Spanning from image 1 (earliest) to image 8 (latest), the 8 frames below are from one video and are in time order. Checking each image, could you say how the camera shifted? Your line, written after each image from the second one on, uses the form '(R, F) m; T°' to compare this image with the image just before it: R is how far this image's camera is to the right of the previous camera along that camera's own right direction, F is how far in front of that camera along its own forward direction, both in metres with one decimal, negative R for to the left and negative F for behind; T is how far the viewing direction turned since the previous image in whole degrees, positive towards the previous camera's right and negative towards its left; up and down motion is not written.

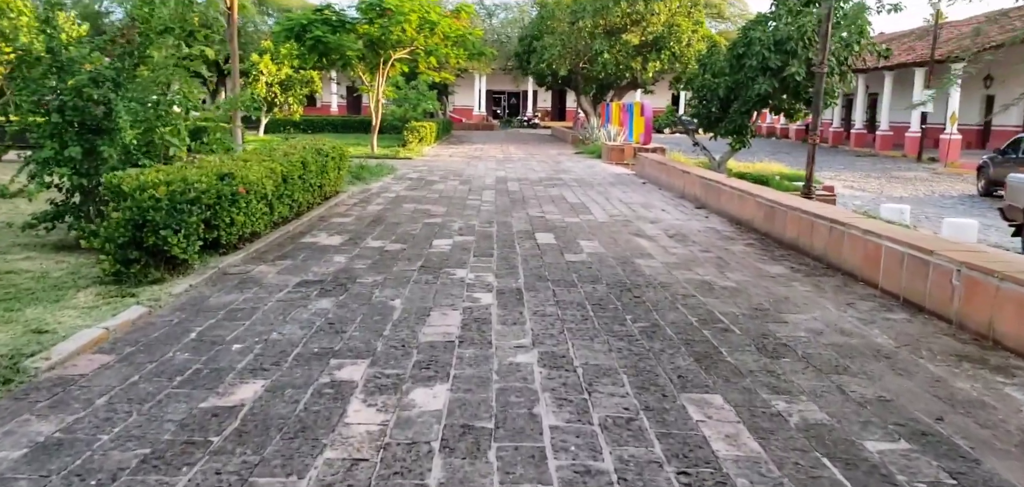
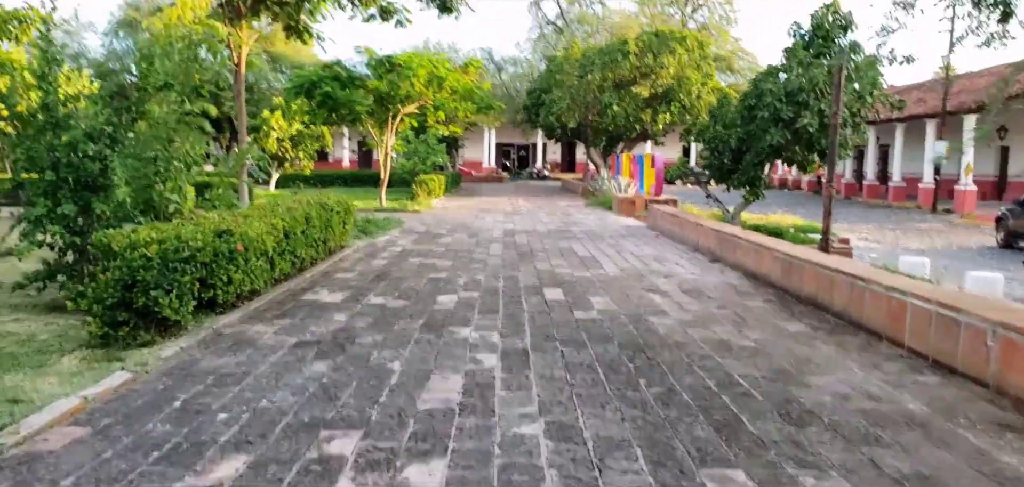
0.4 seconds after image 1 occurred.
(0.0, +0.2) m; -1°
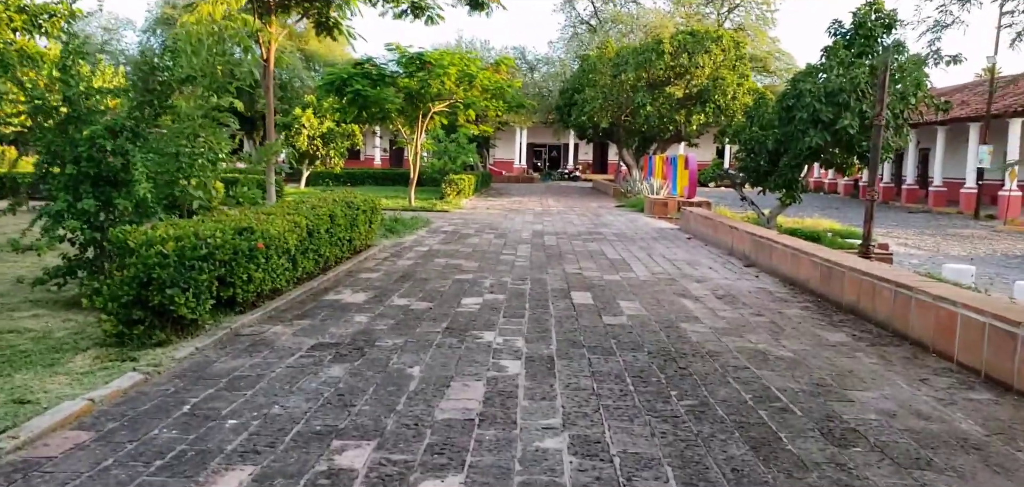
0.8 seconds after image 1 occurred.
(0.0, +0.2) m; -2°
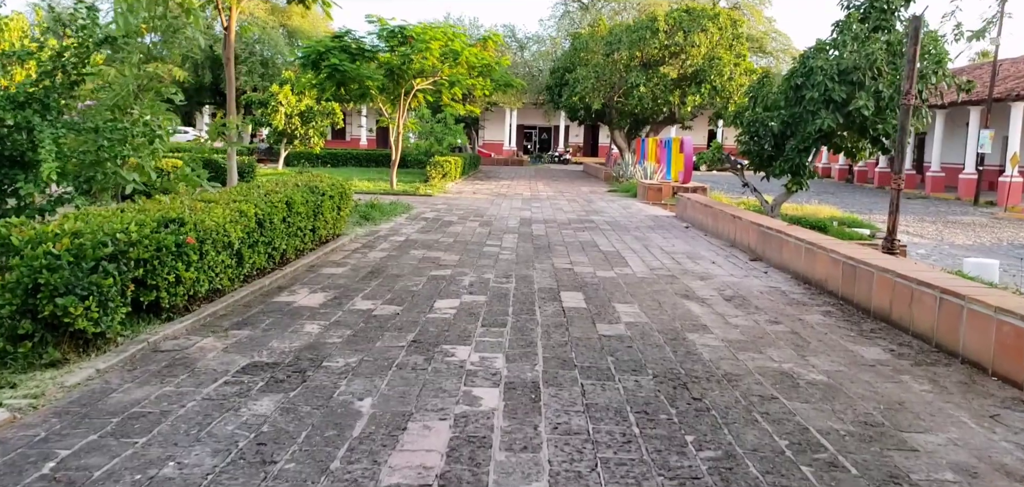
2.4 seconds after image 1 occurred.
(+0.1, +0.9) m; +1°
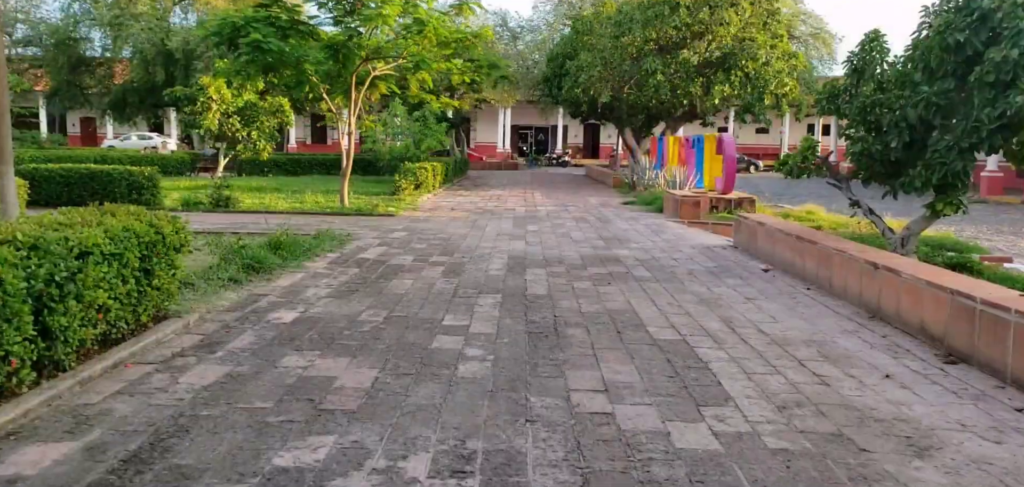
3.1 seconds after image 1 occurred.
(+0.1, +4.1) m; 0°
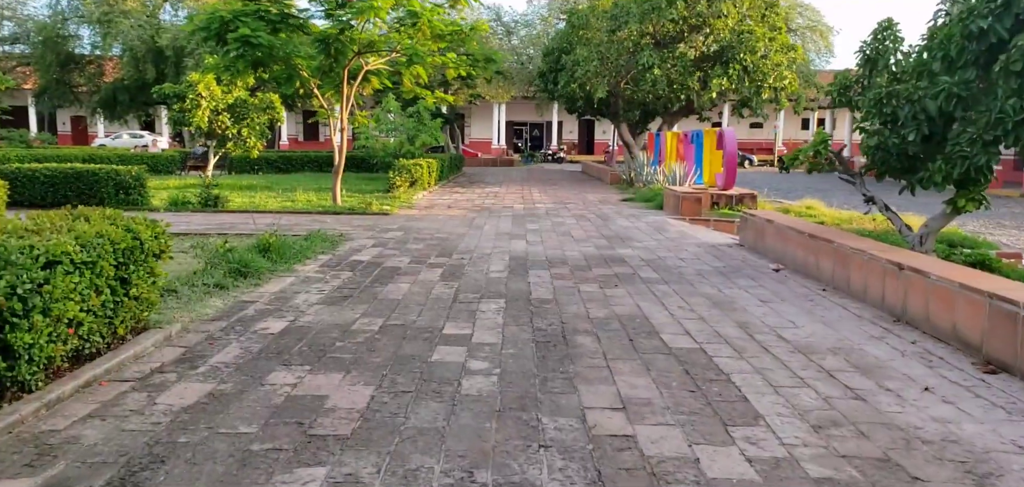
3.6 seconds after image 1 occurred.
(-0.1, +0.3) m; 0°
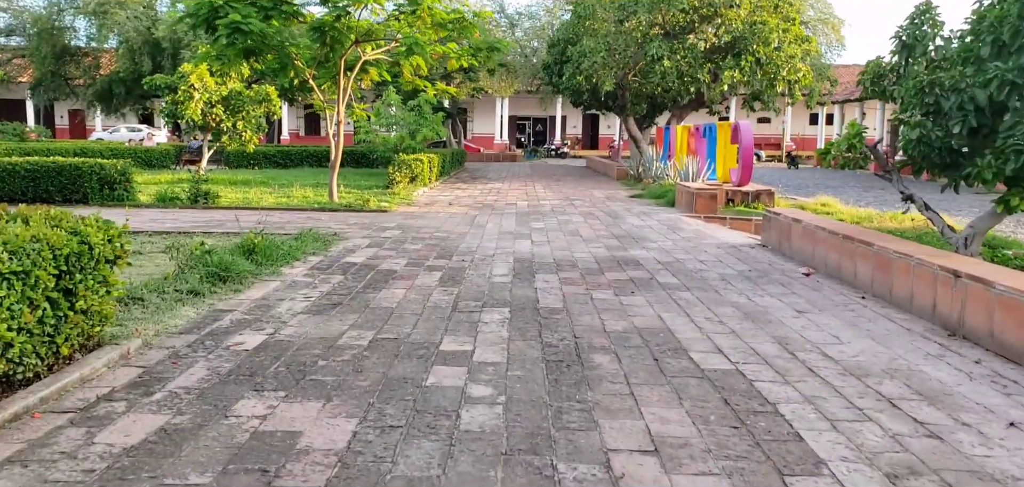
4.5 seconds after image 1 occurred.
(0.0, +0.6) m; 0°
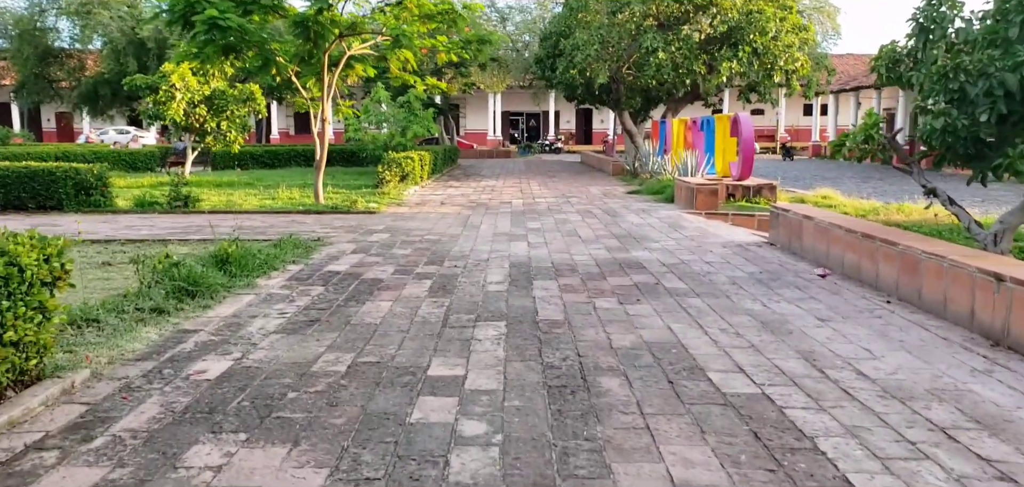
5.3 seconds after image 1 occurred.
(0.0, +0.5) m; 0°
